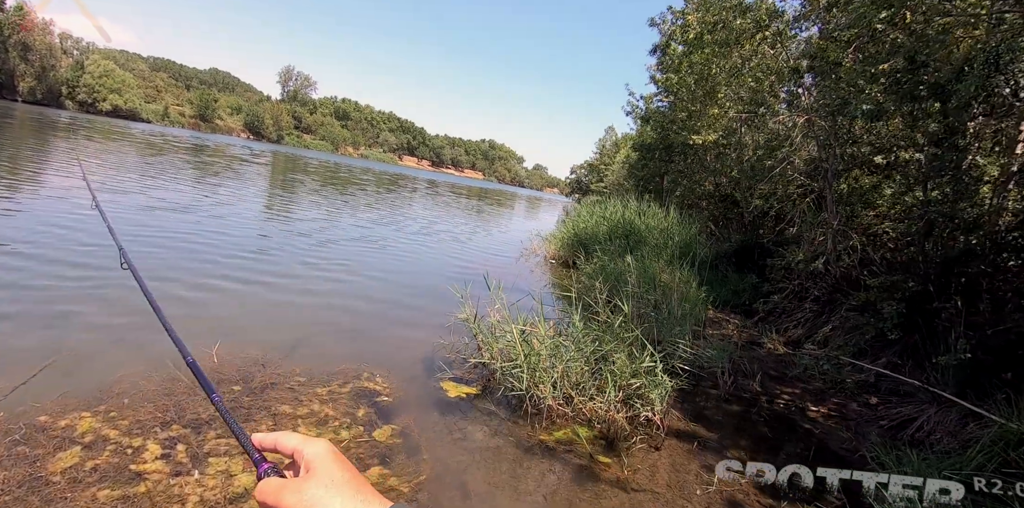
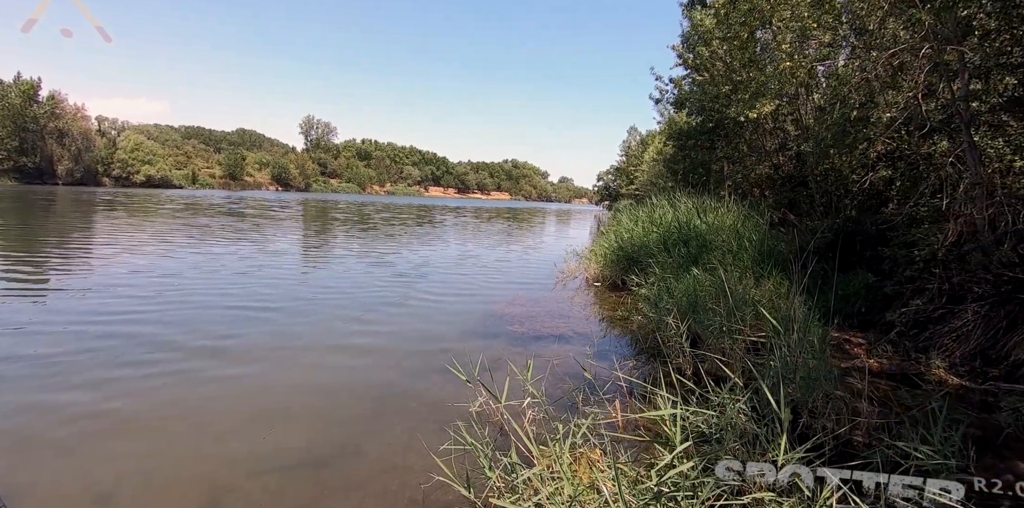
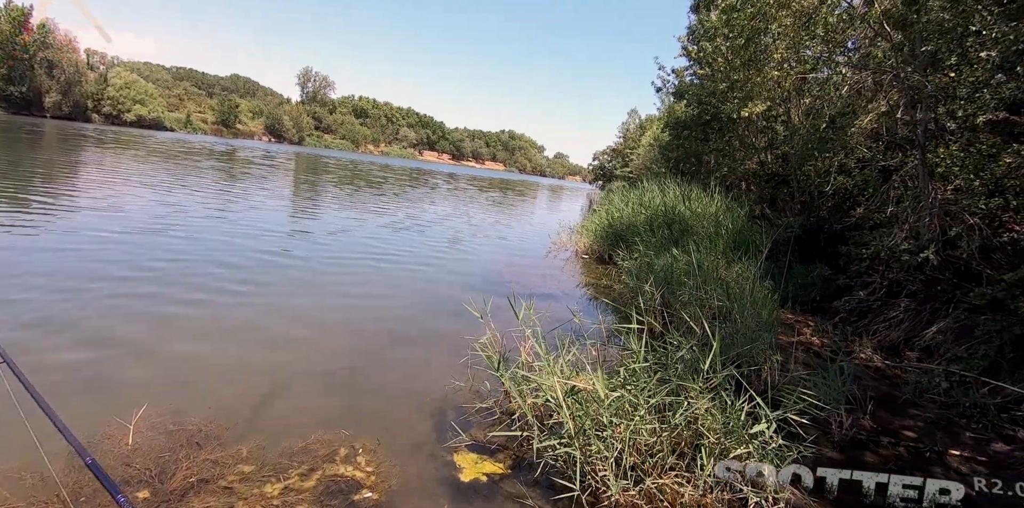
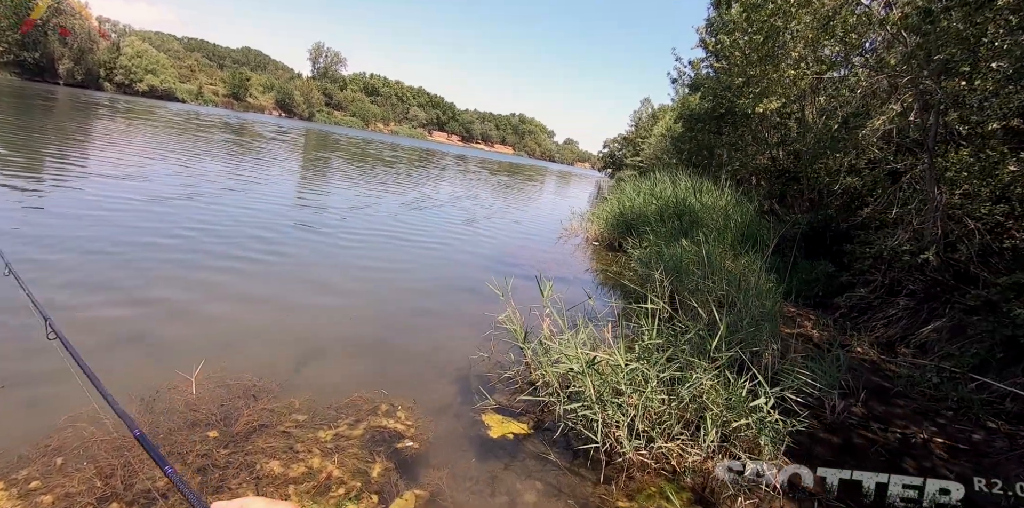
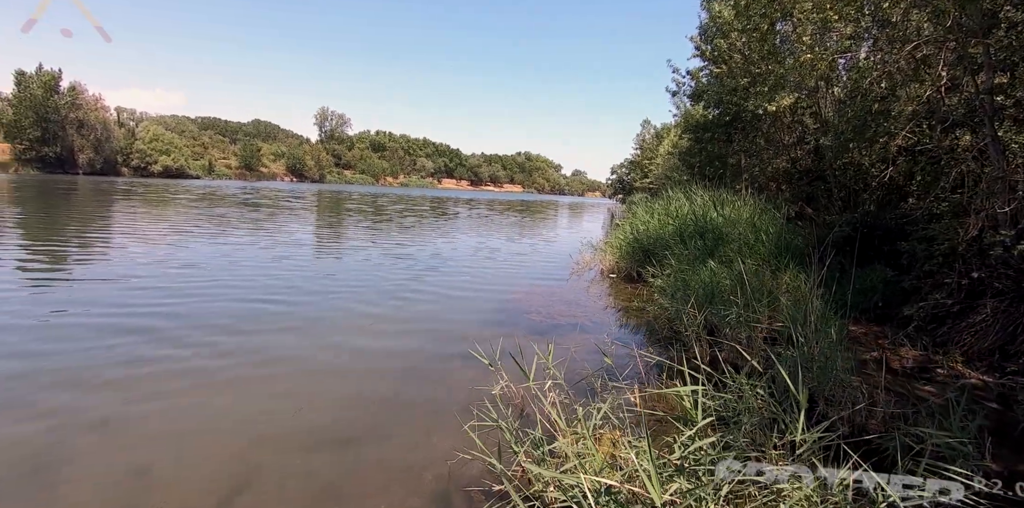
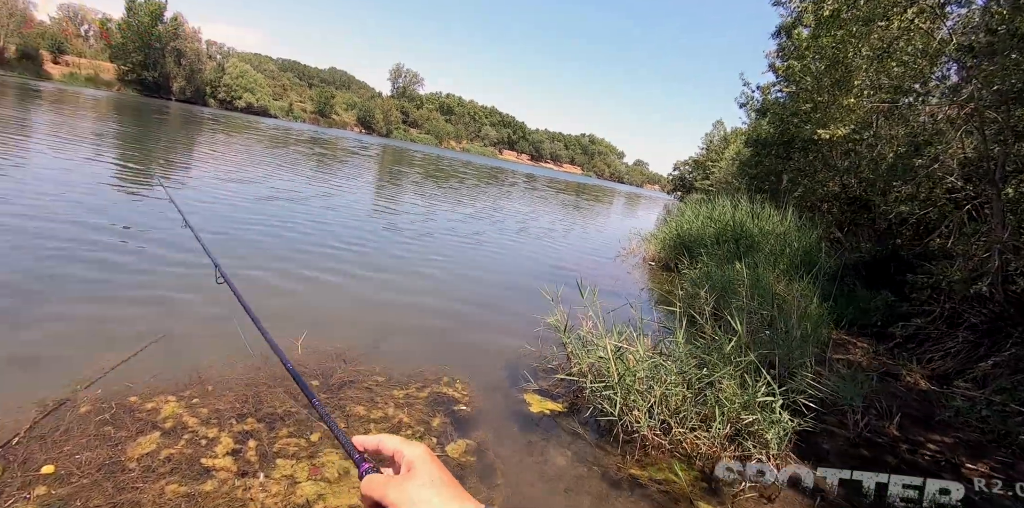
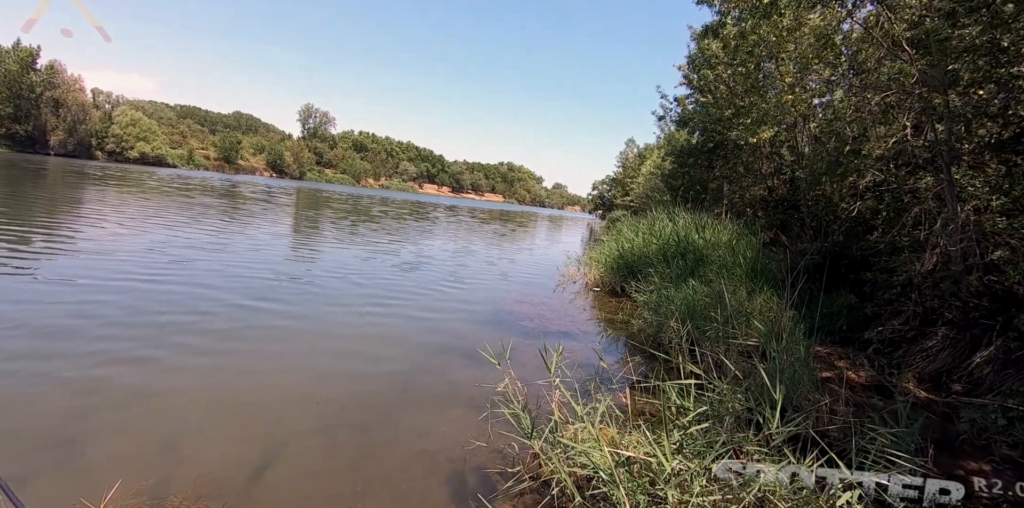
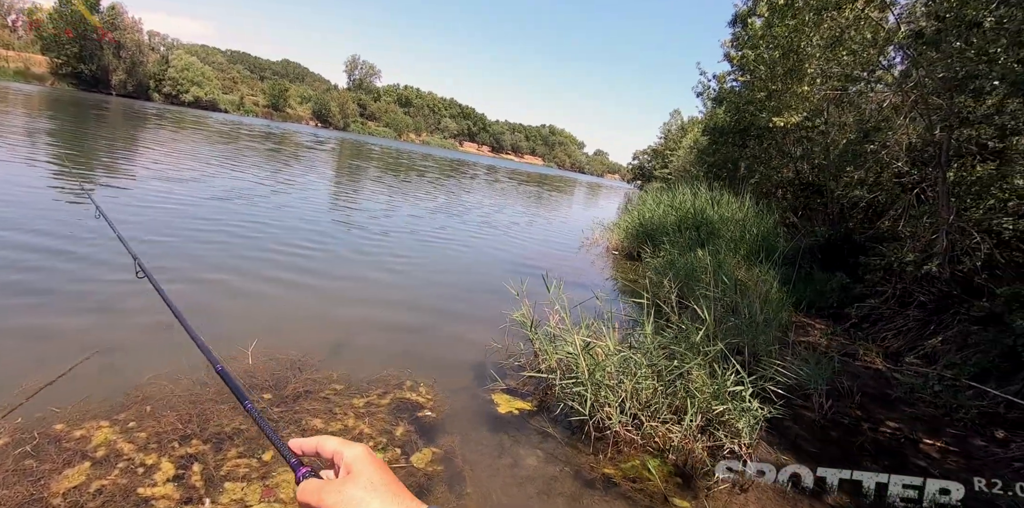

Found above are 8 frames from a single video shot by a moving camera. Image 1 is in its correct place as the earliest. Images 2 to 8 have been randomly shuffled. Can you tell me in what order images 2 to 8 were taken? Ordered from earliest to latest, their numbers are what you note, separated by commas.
6, 8, 4, 3, 7, 2, 5
